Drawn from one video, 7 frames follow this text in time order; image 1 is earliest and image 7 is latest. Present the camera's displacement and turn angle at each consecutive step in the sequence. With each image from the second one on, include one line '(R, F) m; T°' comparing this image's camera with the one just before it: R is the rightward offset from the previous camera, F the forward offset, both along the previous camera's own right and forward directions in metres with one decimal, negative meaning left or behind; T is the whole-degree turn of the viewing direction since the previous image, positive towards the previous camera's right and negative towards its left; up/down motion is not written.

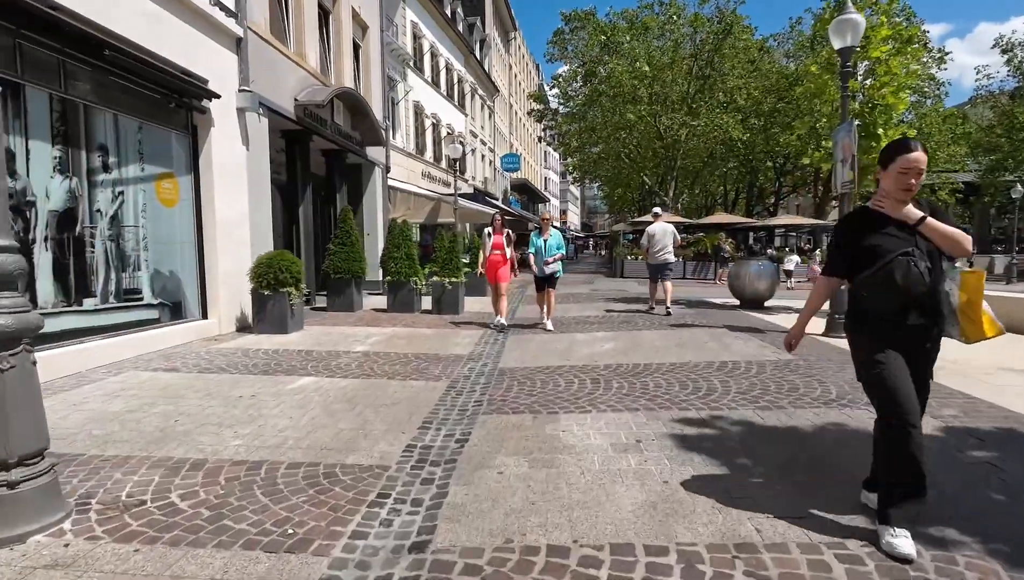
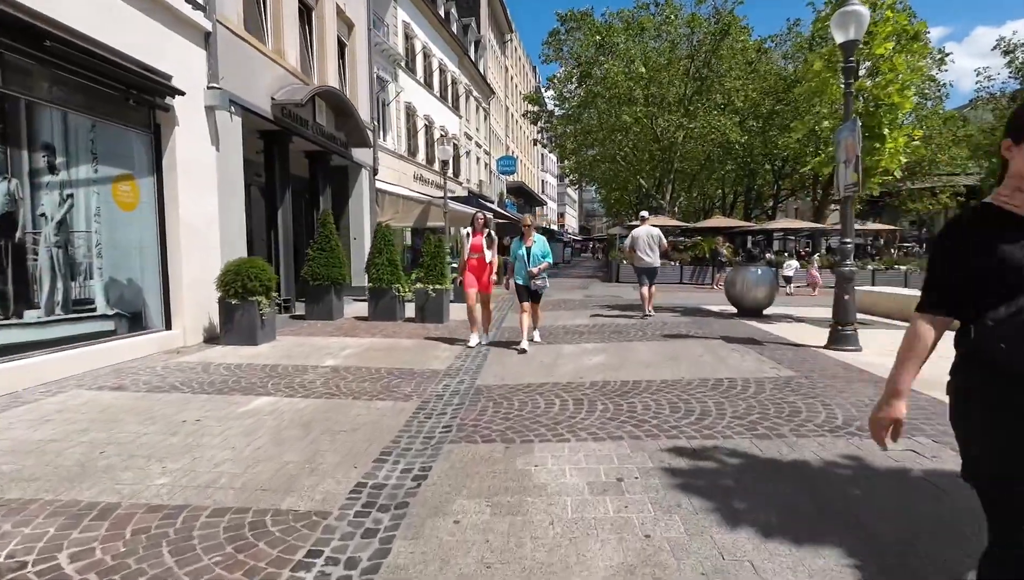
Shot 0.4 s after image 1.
(+0.2, +0.5) m; 0°
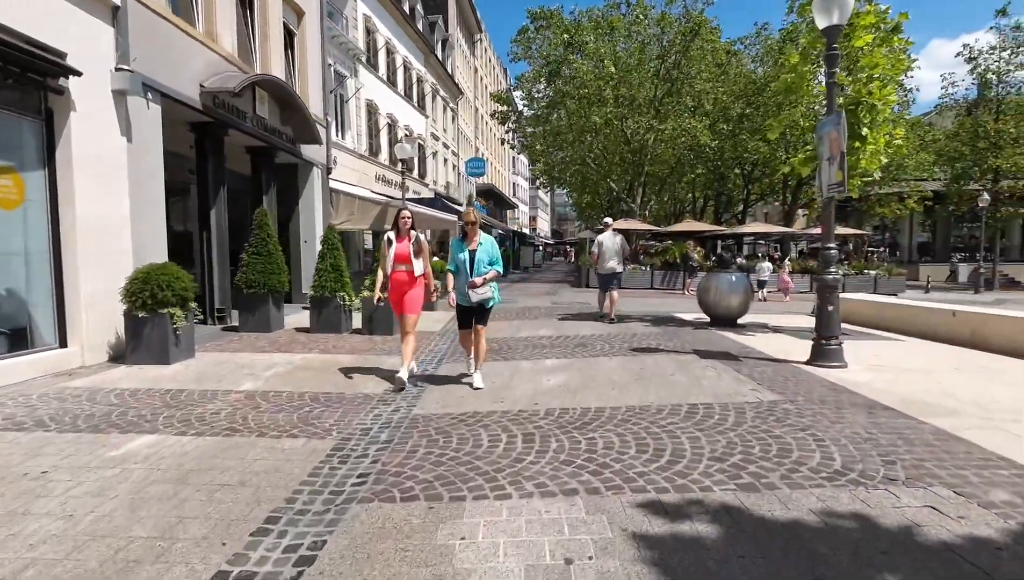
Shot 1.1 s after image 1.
(+0.3, +0.9) m; +3°
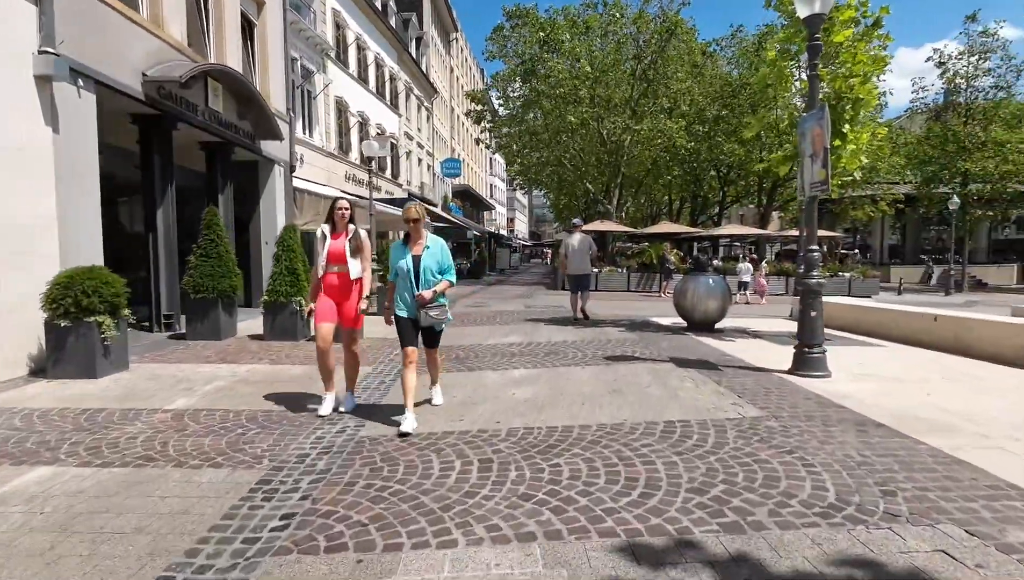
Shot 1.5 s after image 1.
(+0.2, +0.5) m; +2°
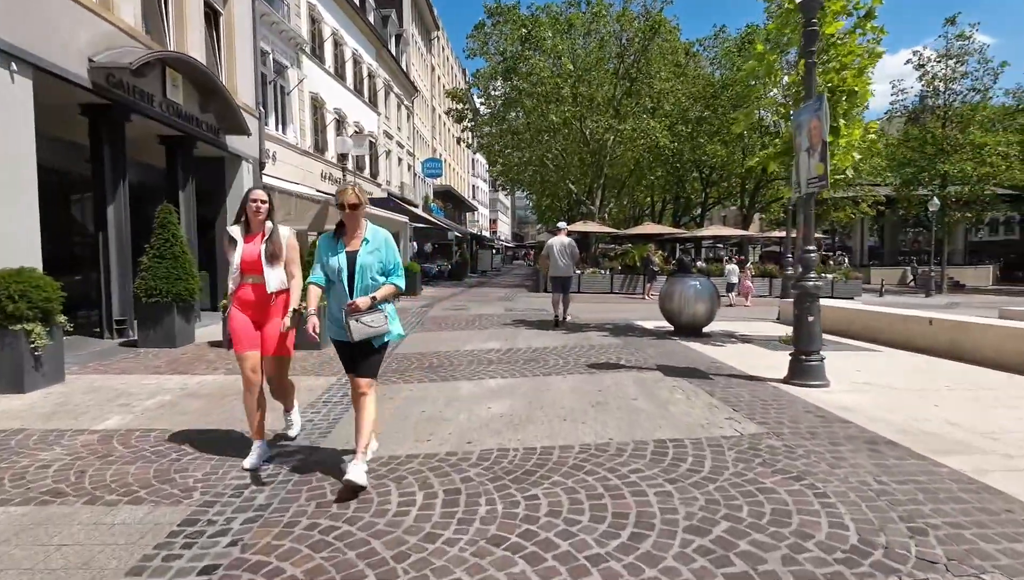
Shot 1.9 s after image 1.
(+0.1, +0.5) m; +2°
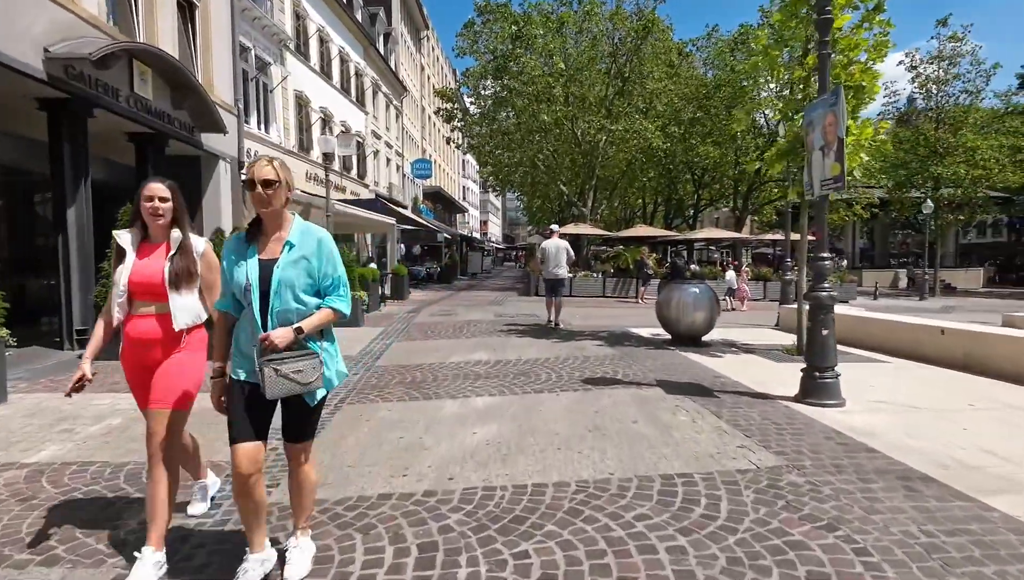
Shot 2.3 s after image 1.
(0.0, +0.5) m; +1°
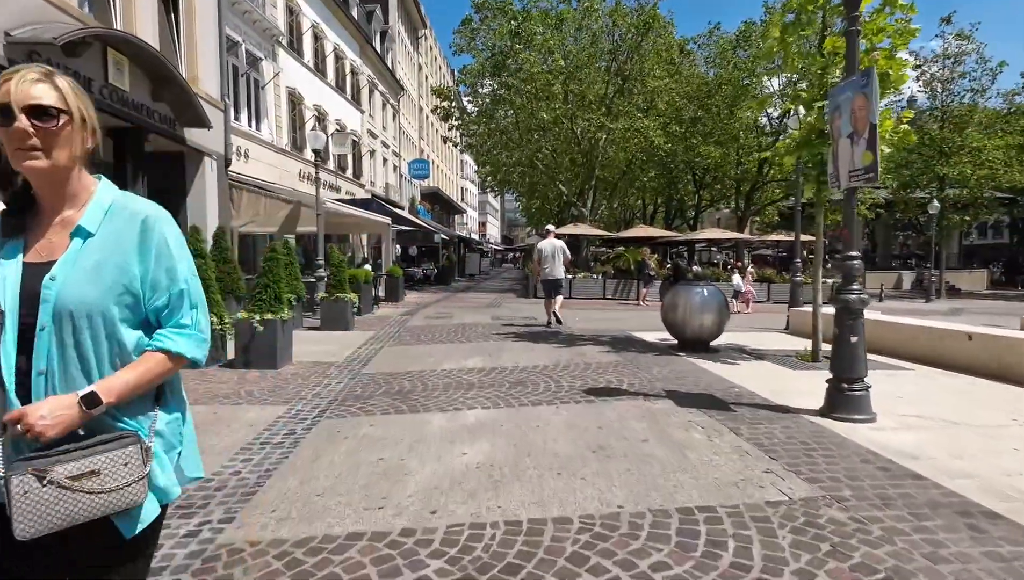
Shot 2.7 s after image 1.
(0.0, +0.6) m; 0°
